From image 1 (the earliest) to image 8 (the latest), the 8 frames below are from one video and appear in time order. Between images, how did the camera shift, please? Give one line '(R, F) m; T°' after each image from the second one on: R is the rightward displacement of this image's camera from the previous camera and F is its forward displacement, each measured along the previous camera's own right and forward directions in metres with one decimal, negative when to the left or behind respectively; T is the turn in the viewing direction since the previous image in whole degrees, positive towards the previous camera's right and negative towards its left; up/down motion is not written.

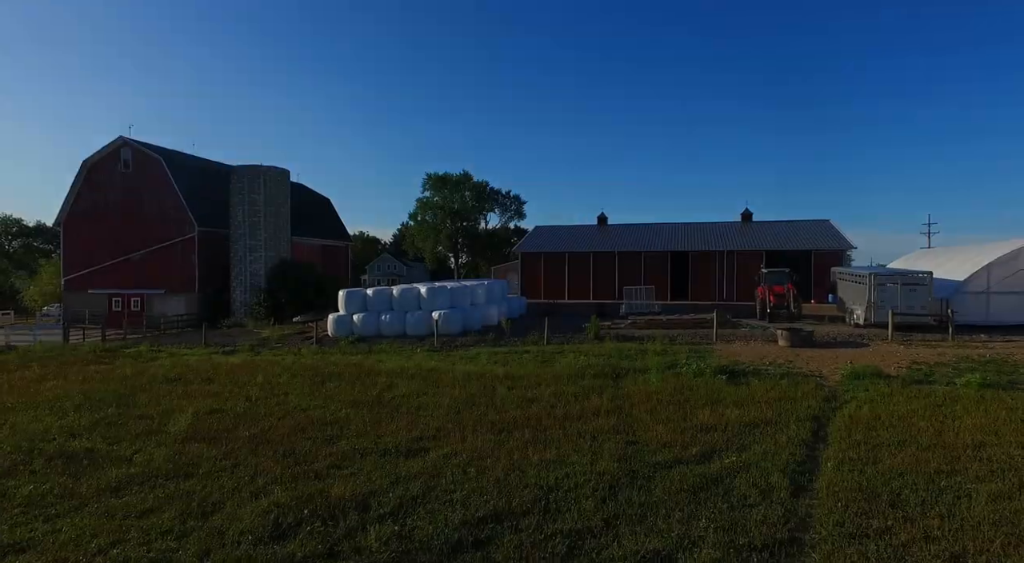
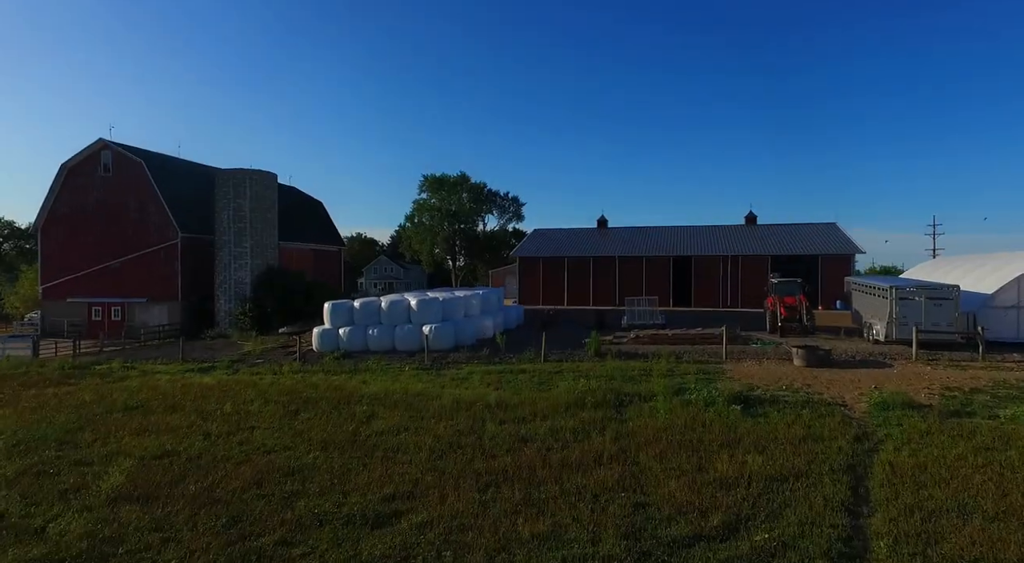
(+0.1, +0.9) m; 0°
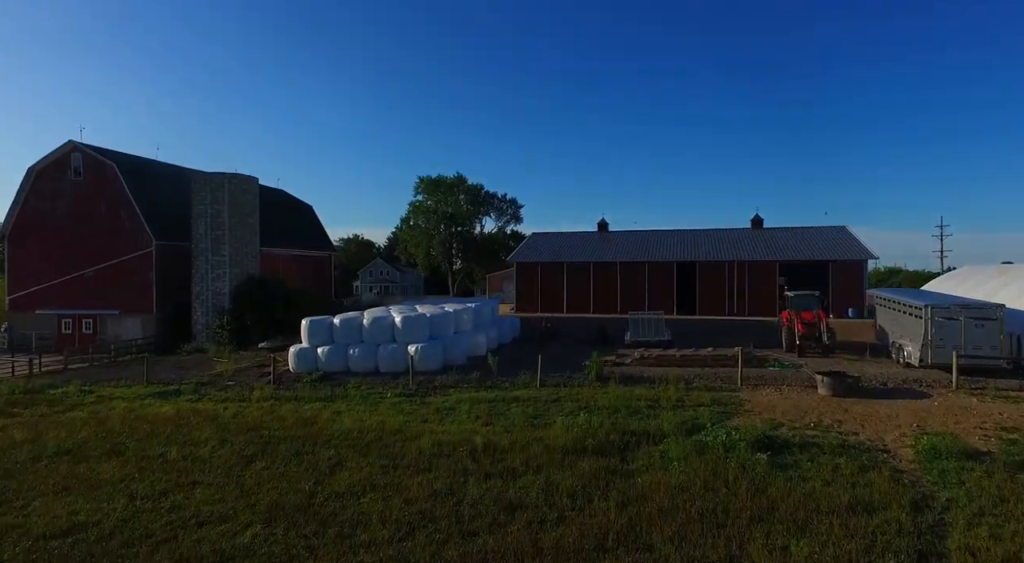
(+0.2, +1.2) m; 0°
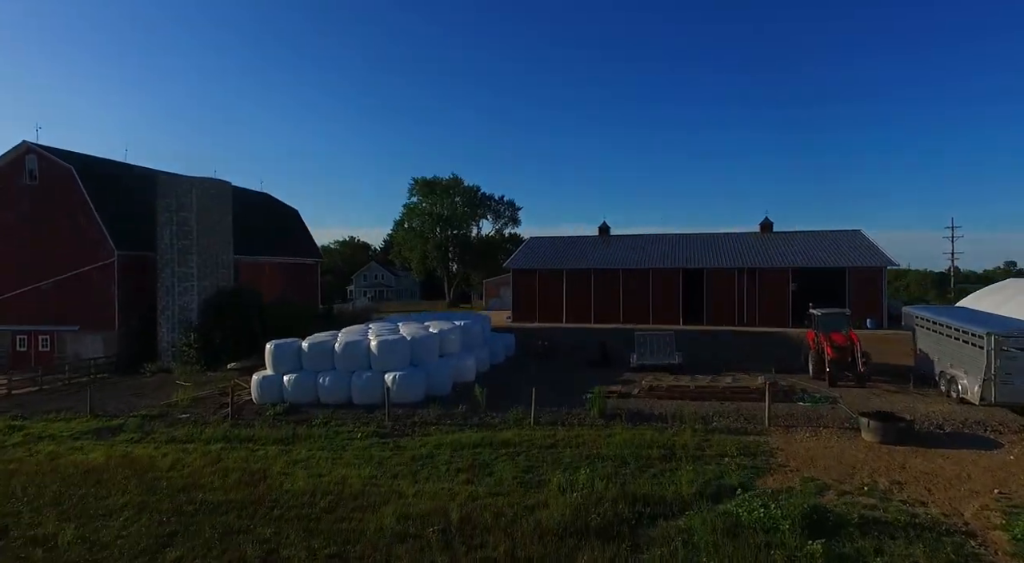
(+0.2, +1.6) m; 0°
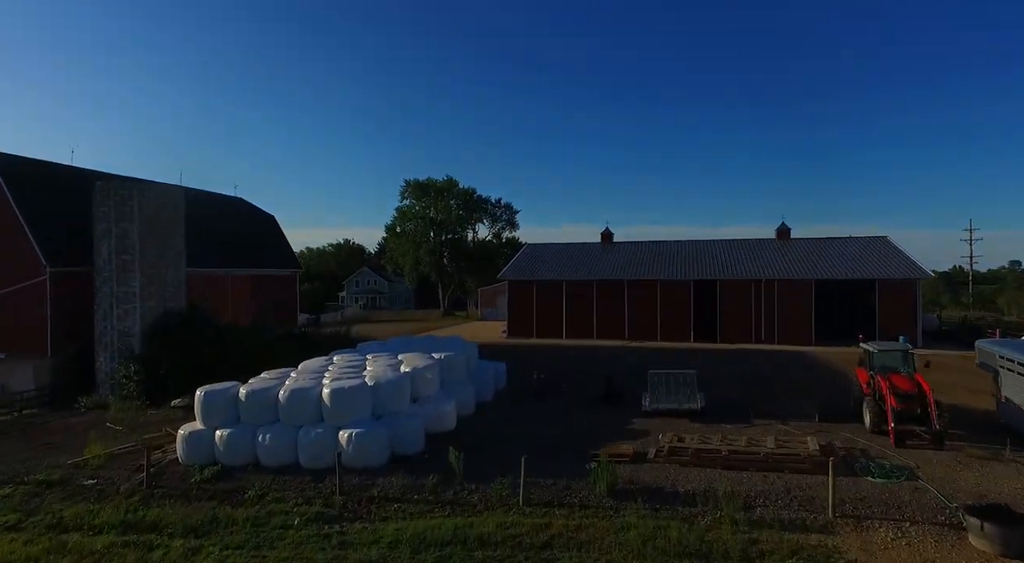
(+0.2, +2.3) m; 0°
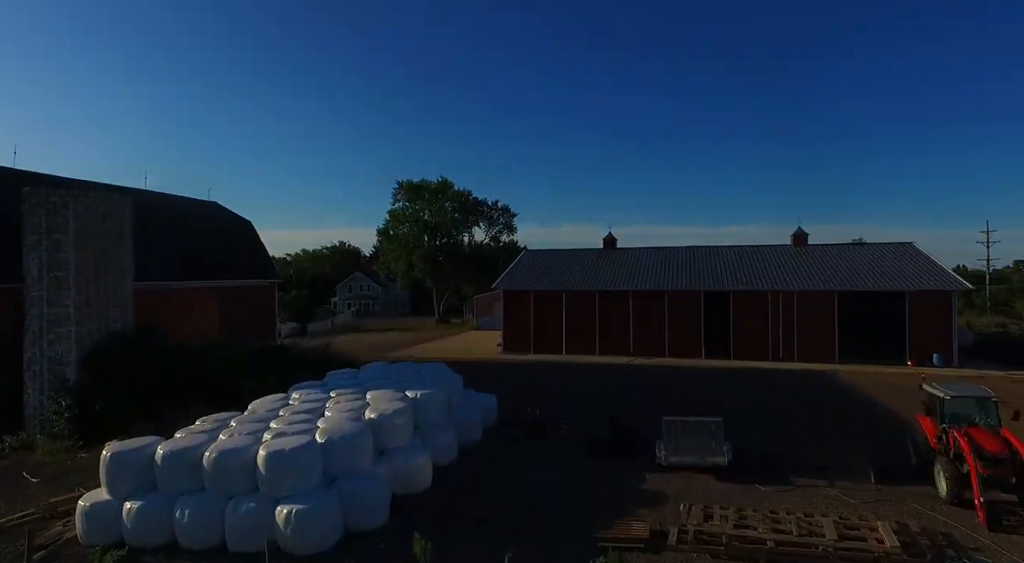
(+0.2, +2.0) m; 0°
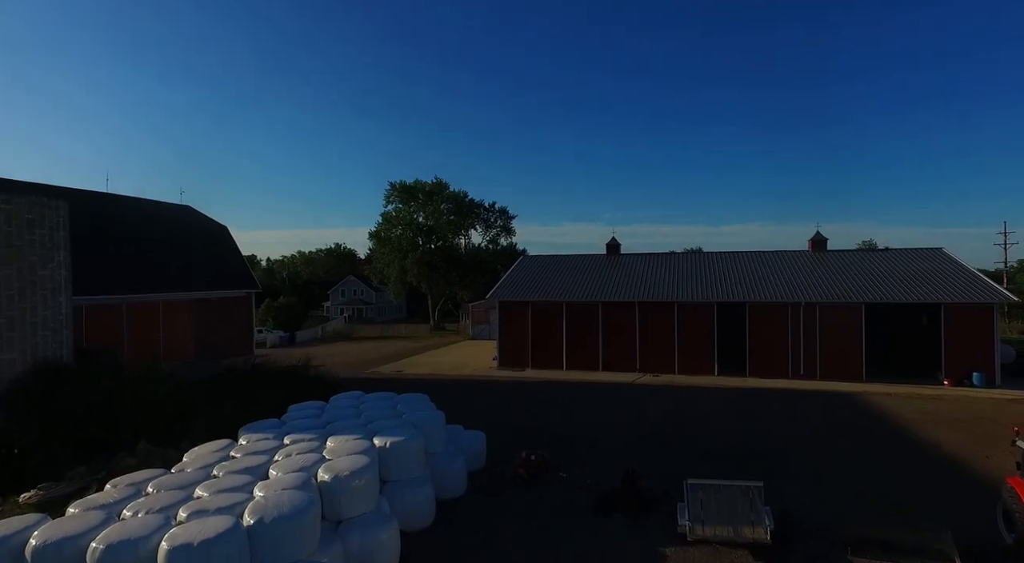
(+0.2, +1.8) m; 0°
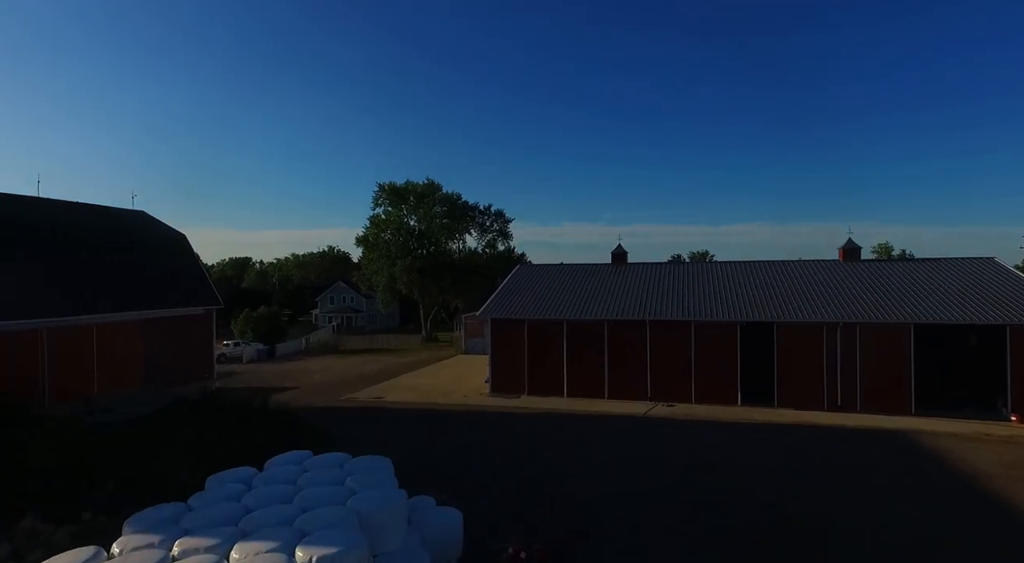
(+0.2, +2.6) m; 0°
